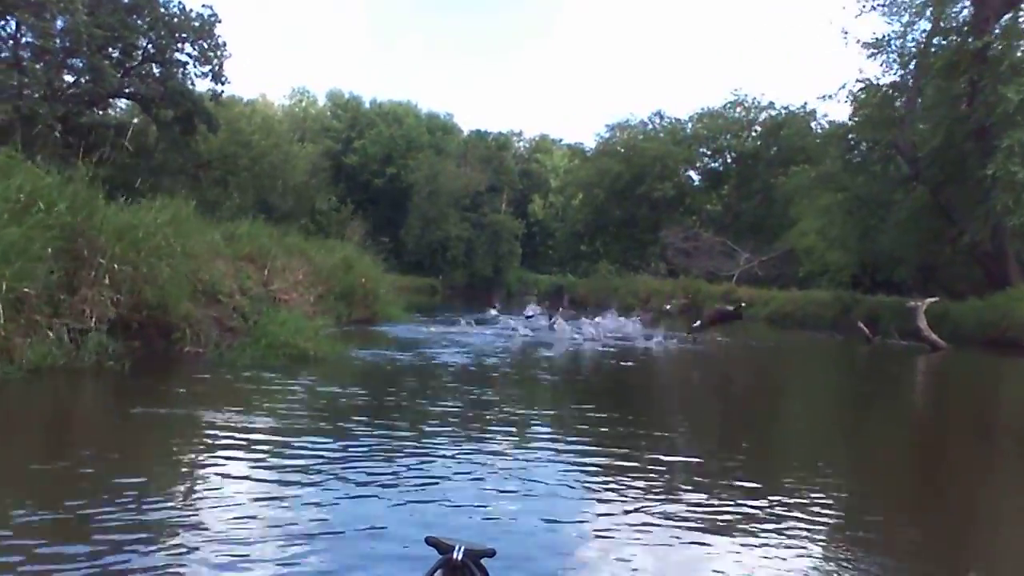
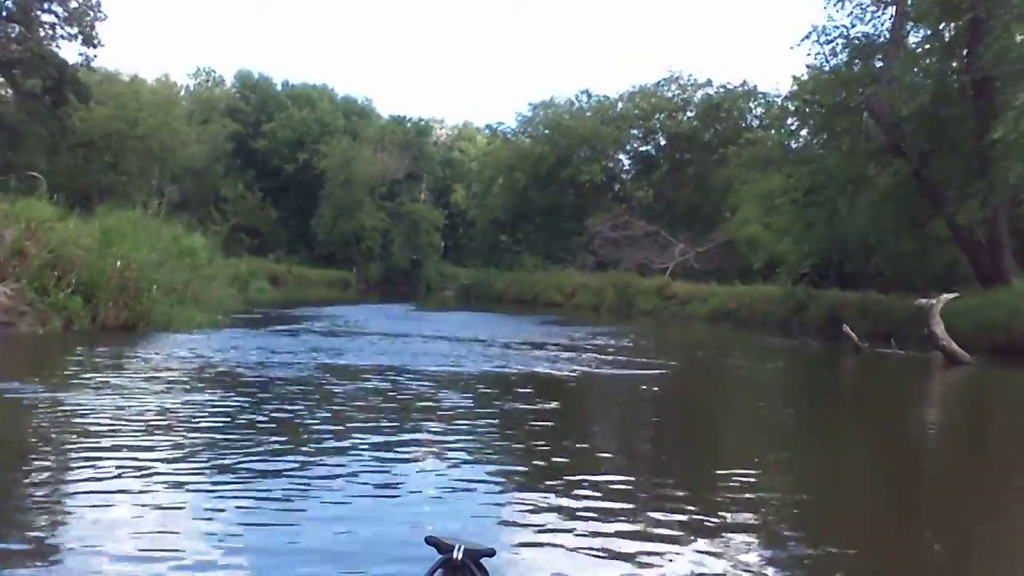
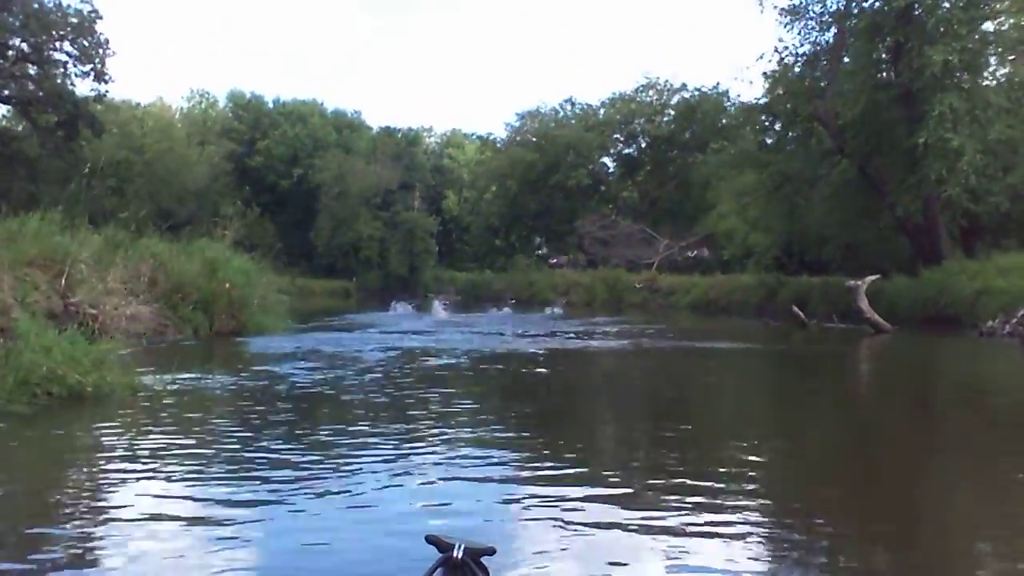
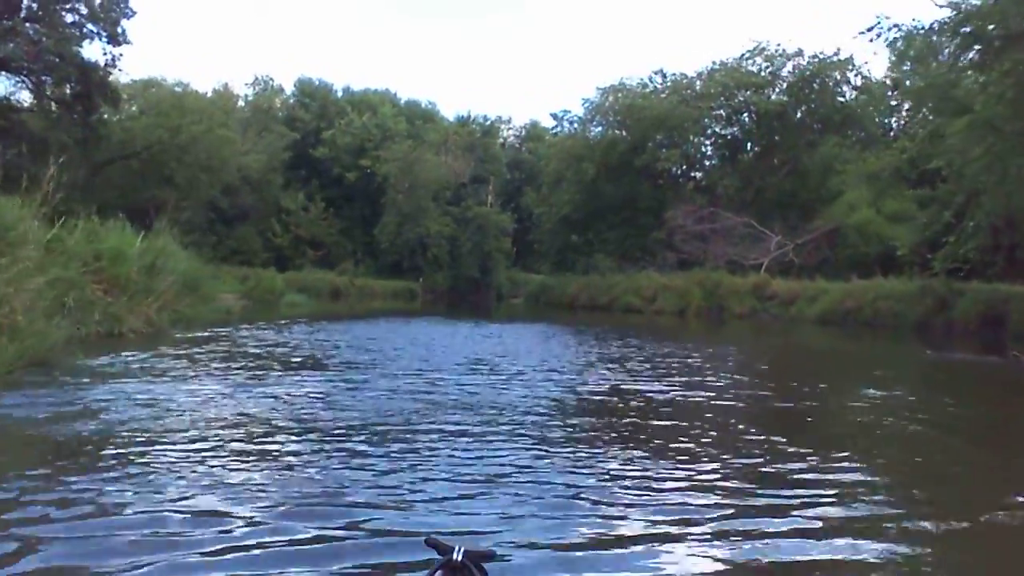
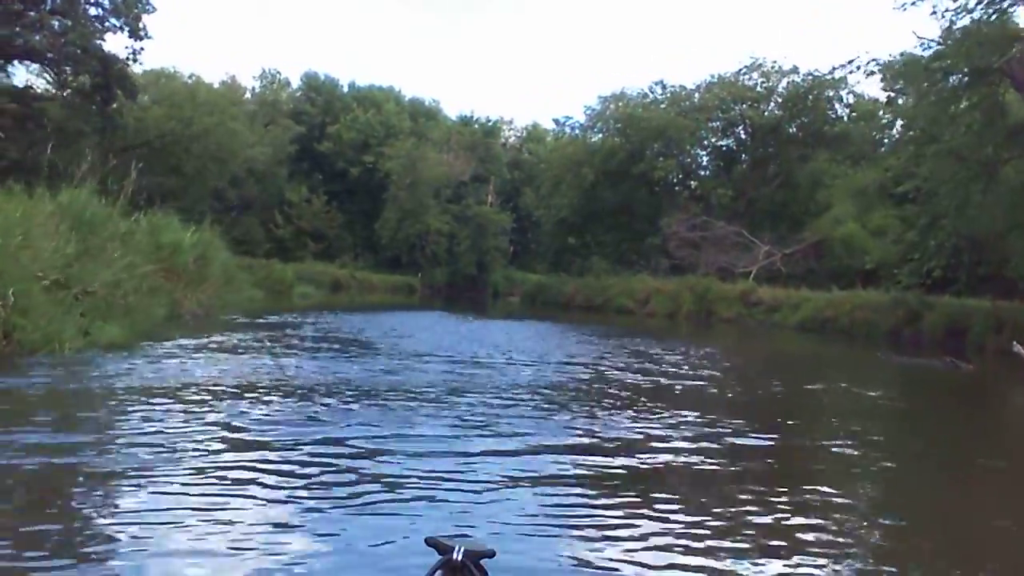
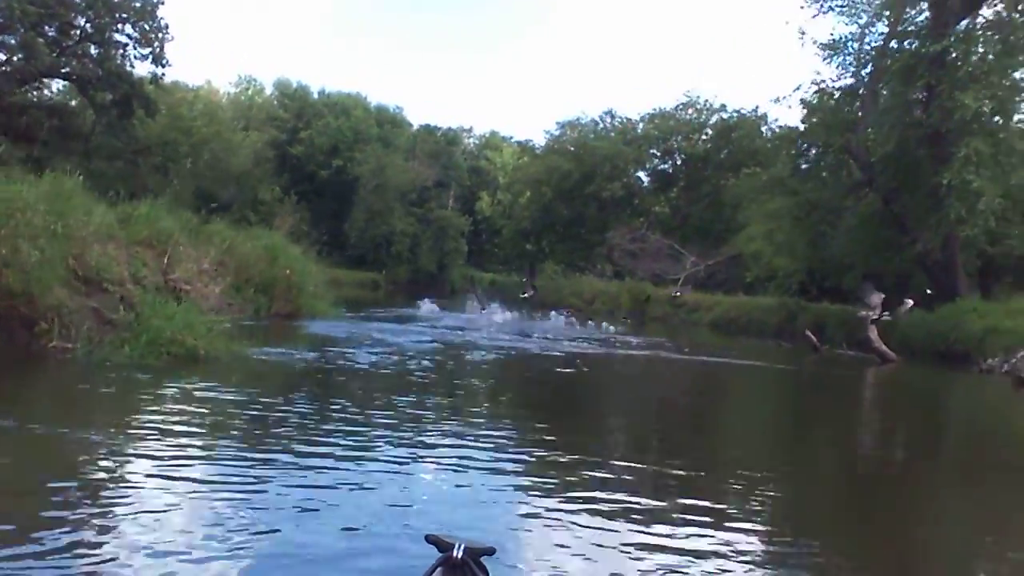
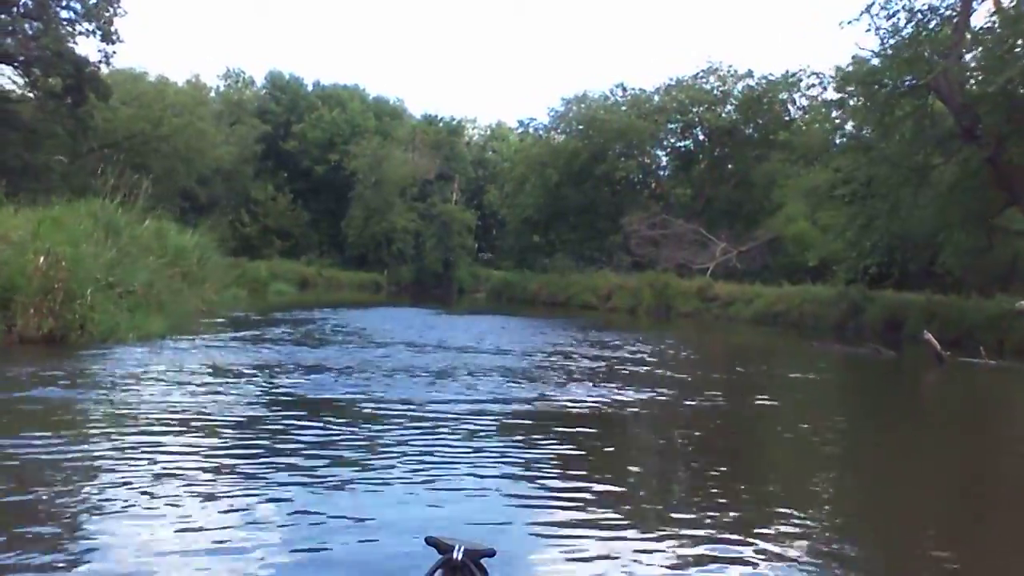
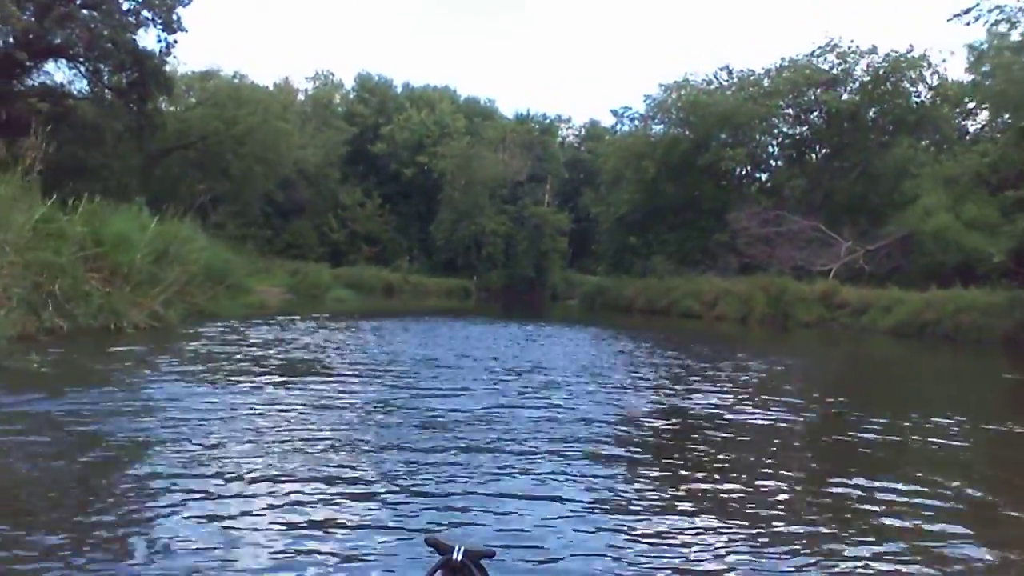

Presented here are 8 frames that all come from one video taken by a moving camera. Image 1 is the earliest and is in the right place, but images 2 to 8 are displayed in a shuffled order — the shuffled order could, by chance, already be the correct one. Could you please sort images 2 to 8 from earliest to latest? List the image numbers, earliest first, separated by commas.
6, 3, 2, 7, 5, 4, 8
